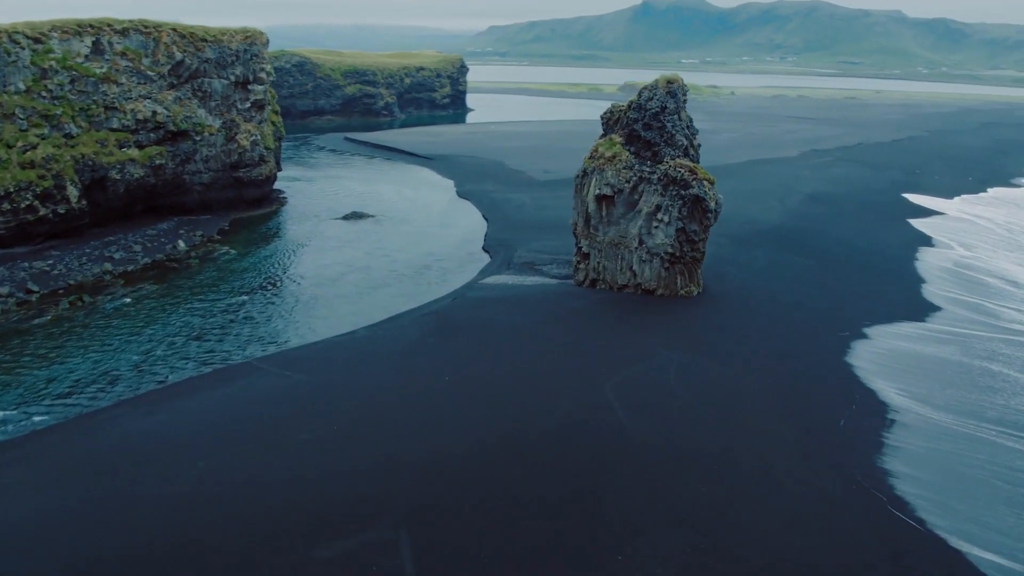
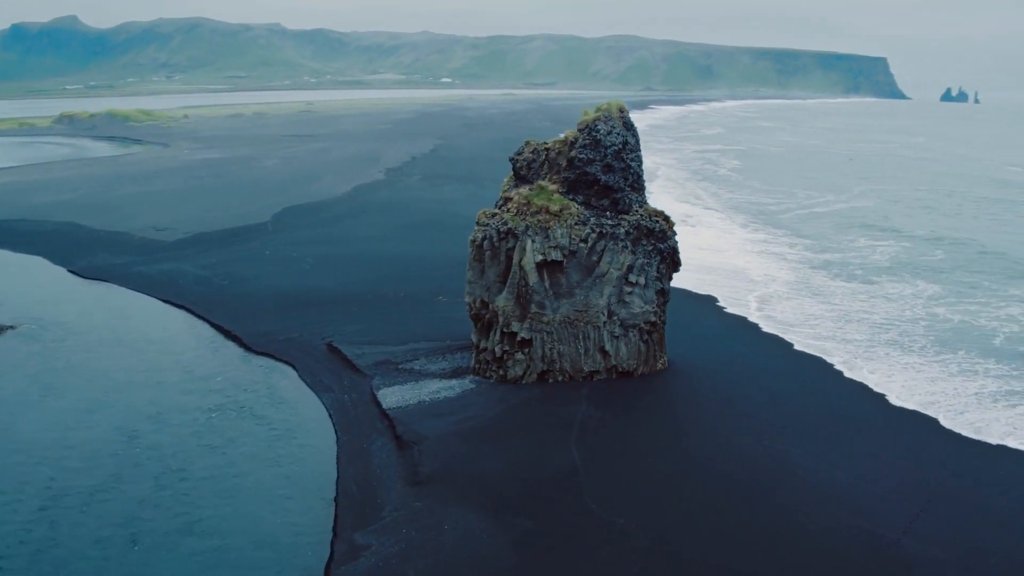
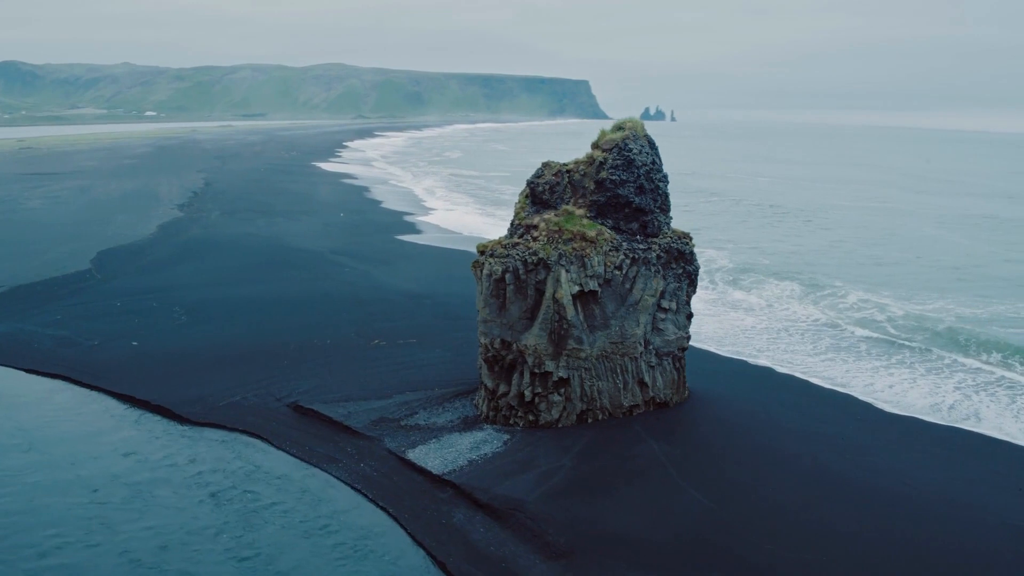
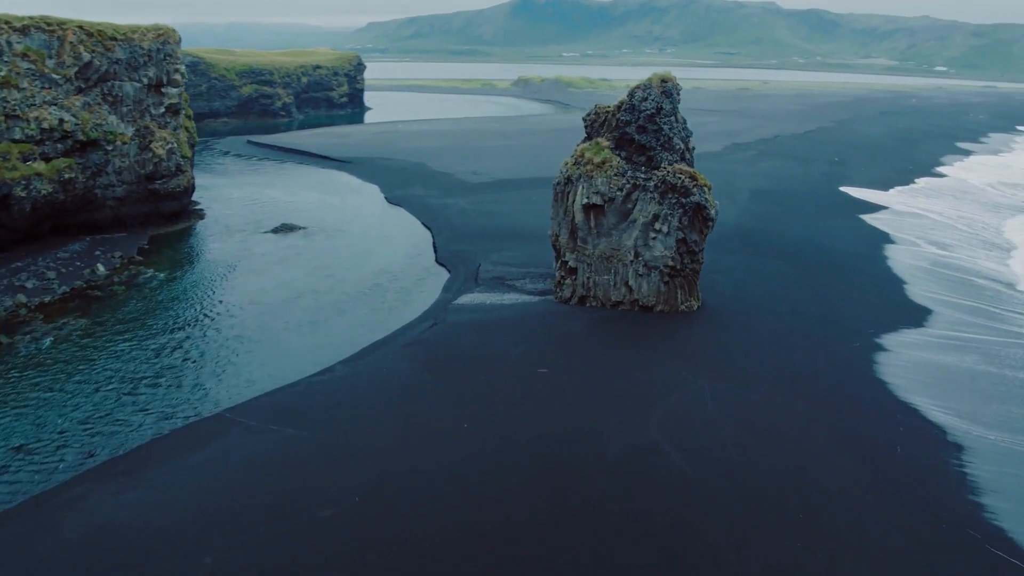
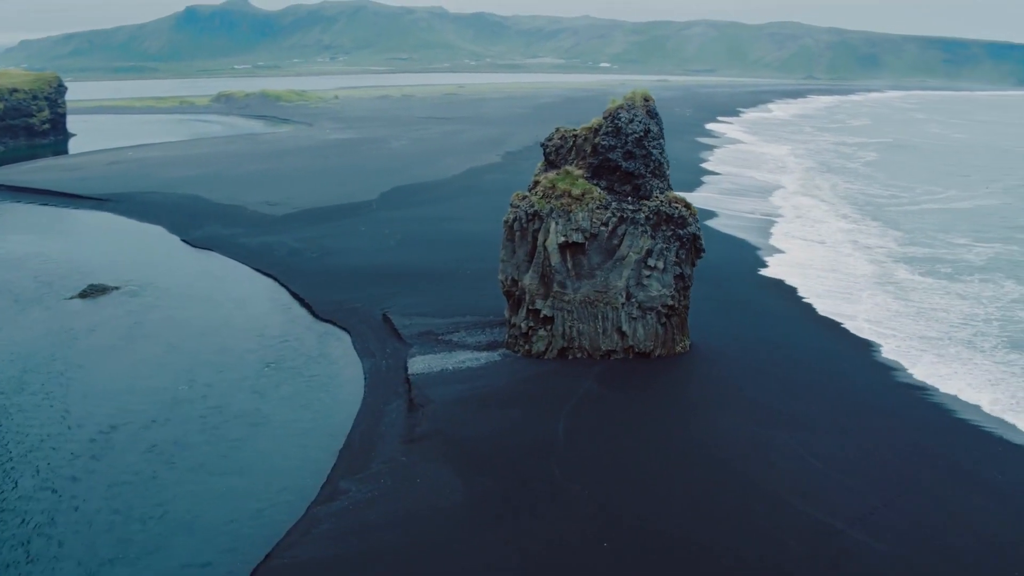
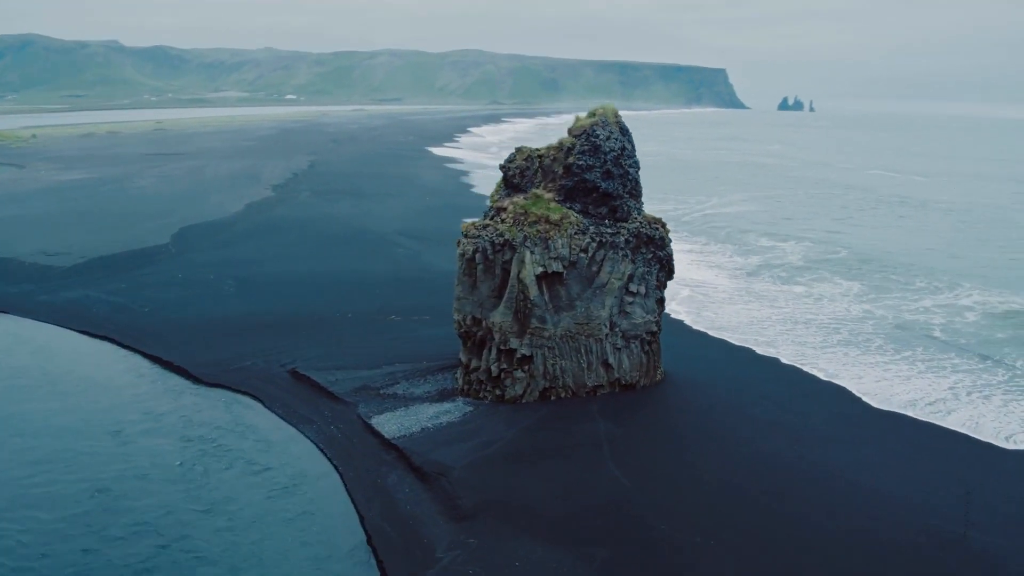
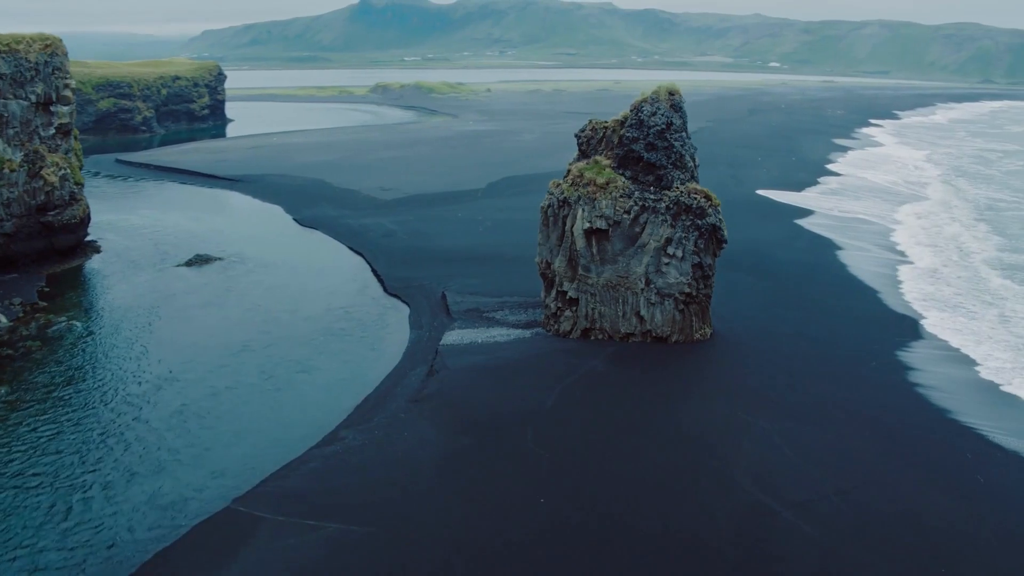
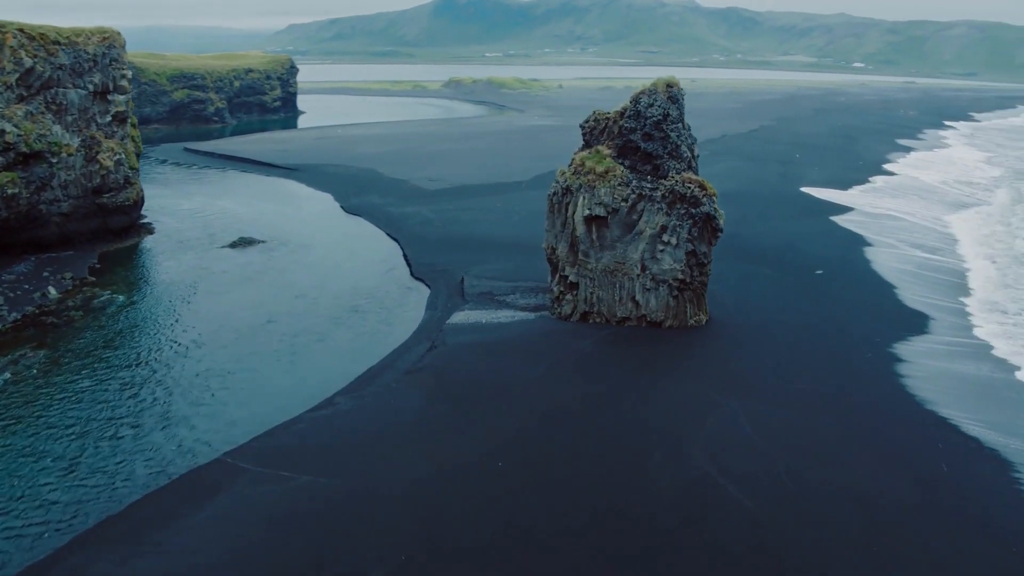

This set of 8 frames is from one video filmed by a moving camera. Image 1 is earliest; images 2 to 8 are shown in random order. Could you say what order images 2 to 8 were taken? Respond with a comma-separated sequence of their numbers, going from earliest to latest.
4, 8, 7, 5, 2, 6, 3
